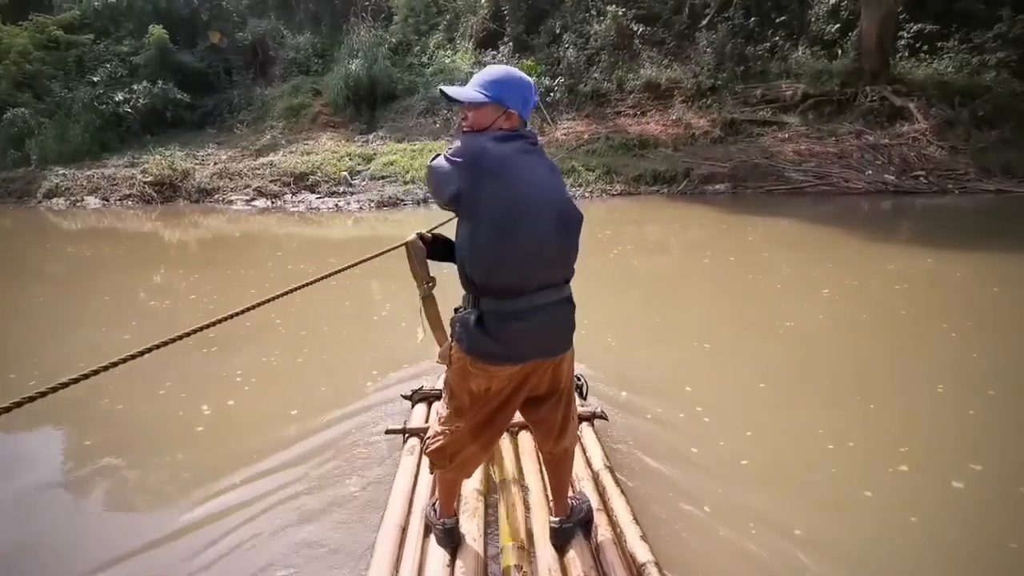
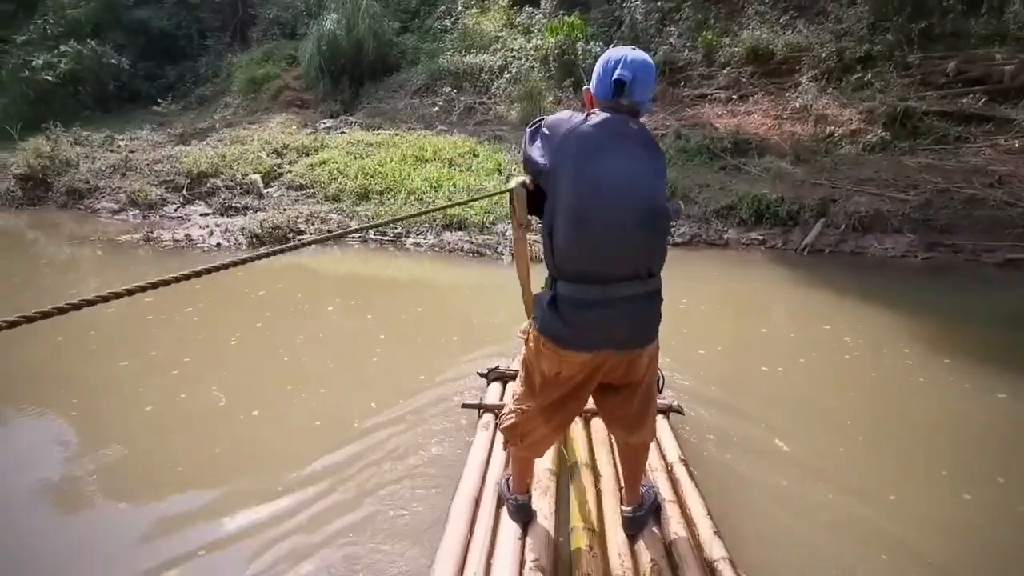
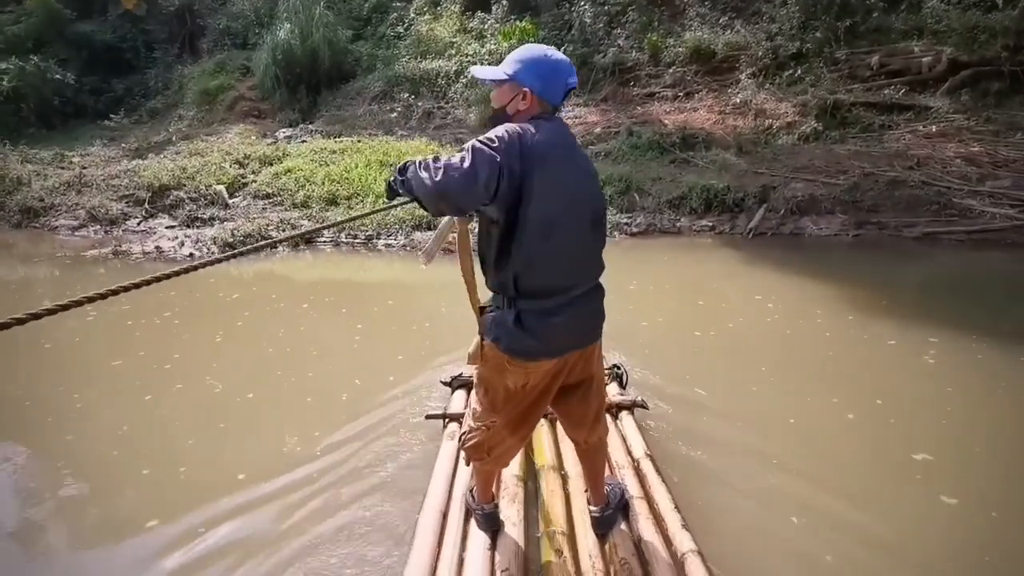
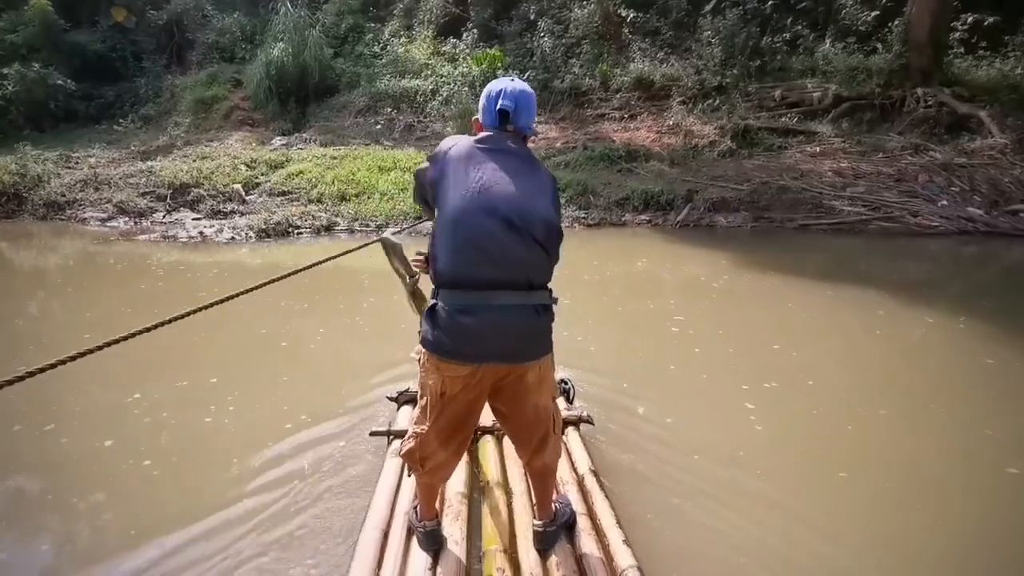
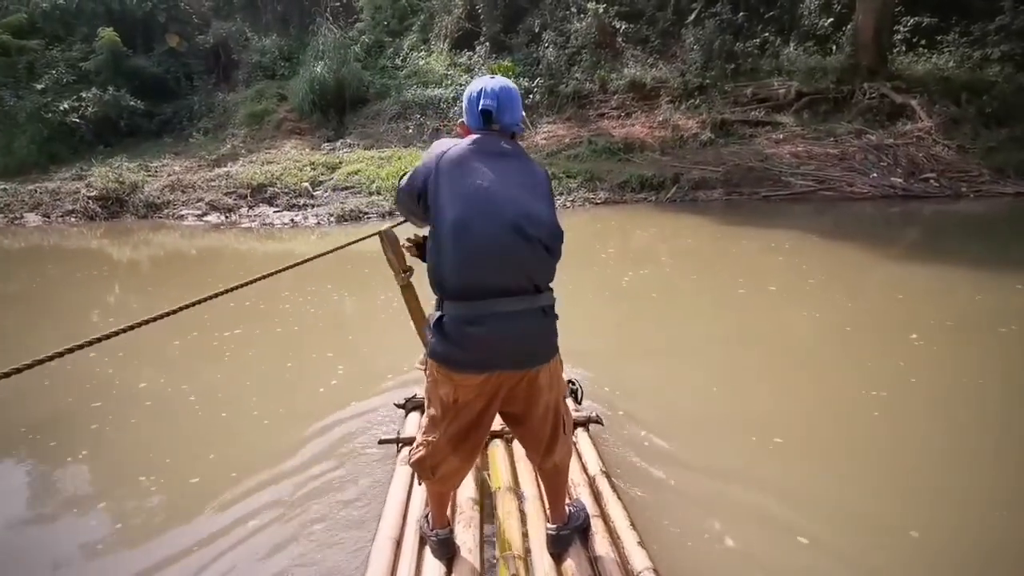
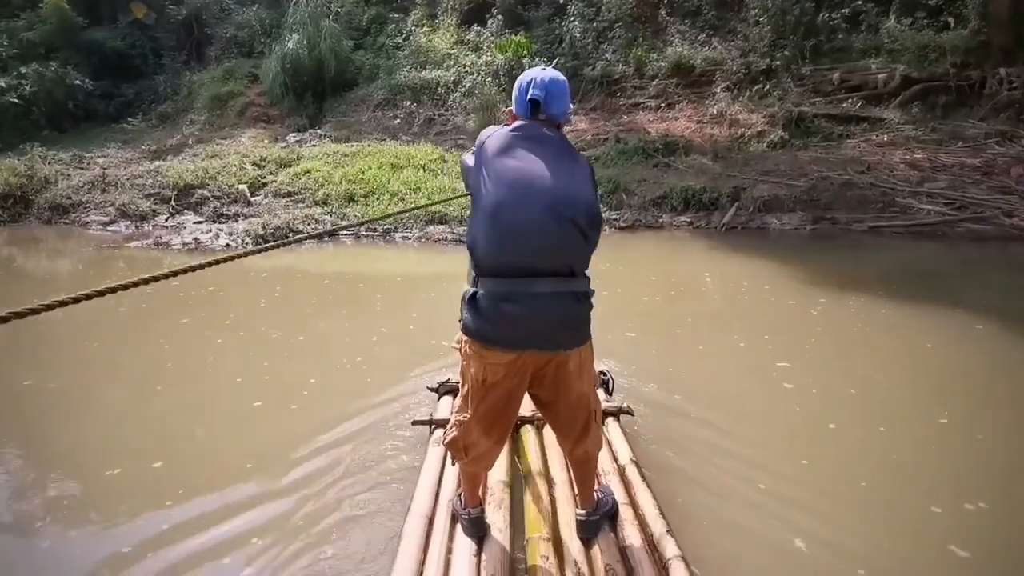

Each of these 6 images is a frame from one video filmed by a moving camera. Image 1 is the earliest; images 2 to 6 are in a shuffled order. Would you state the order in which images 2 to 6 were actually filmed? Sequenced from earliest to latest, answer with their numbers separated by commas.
5, 4, 6, 3, 2
